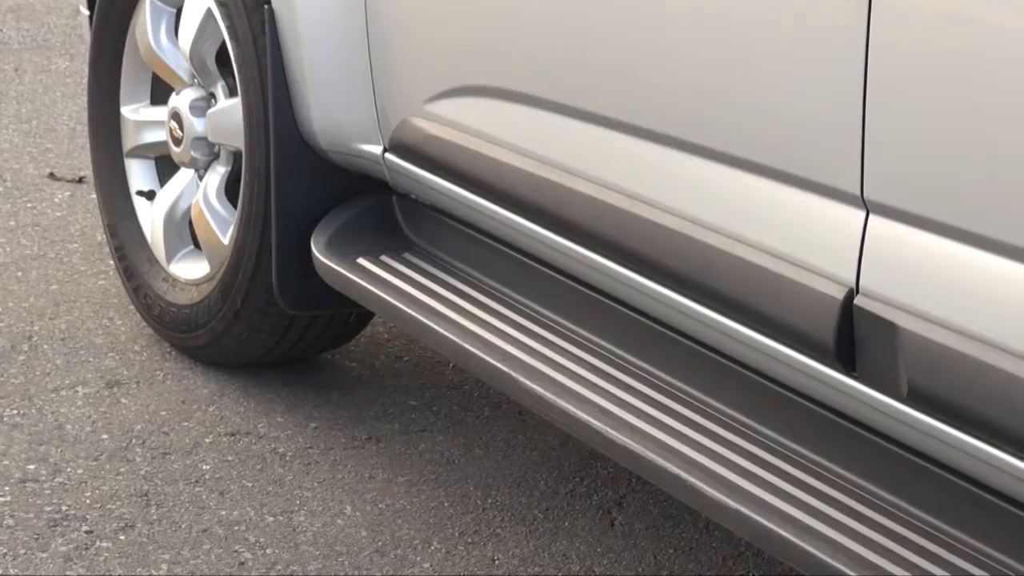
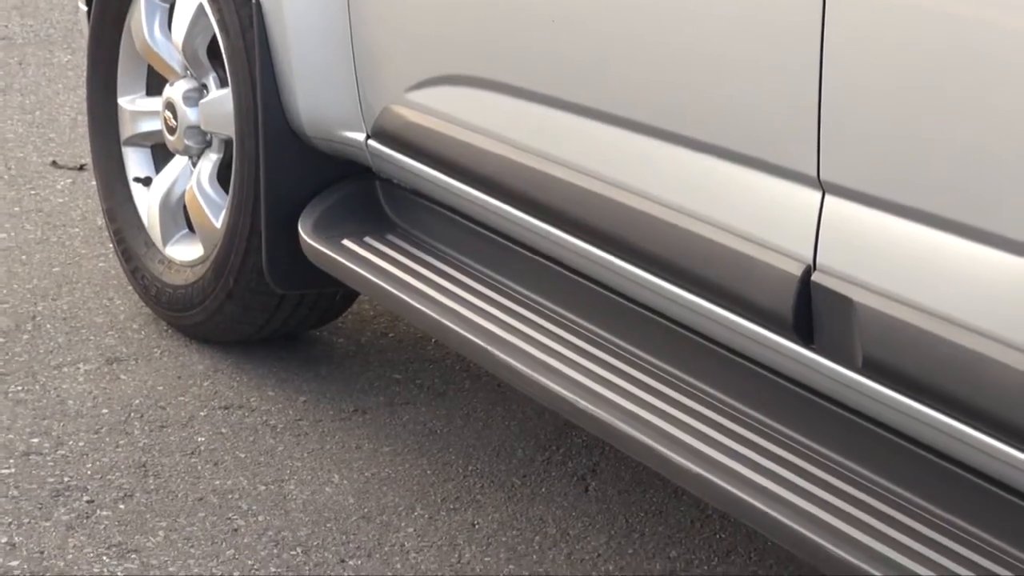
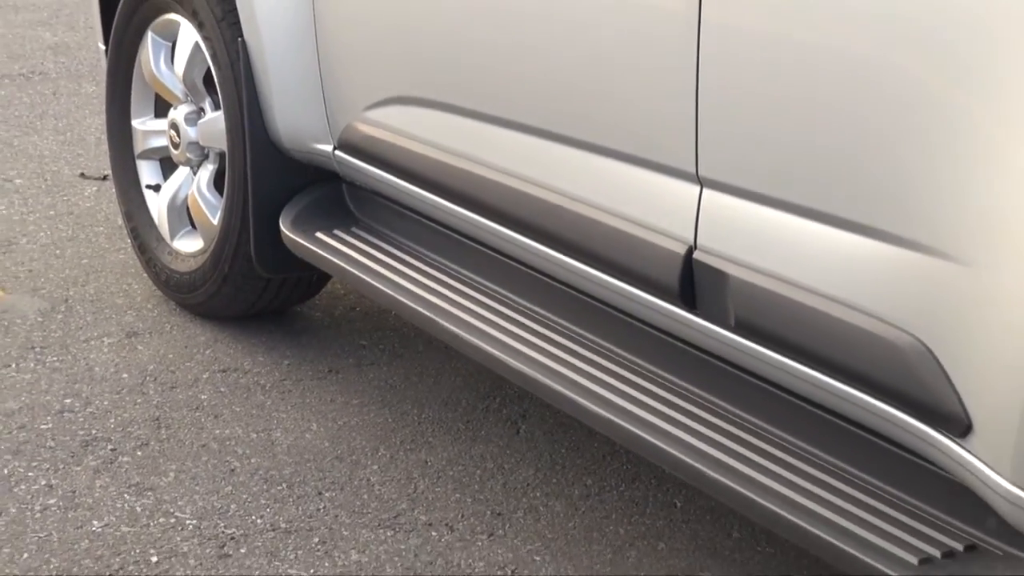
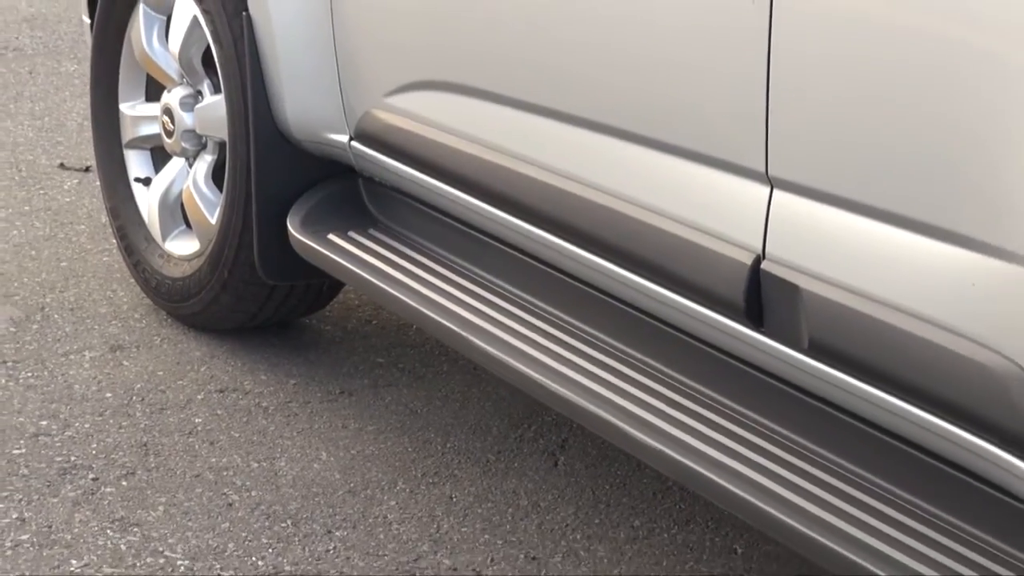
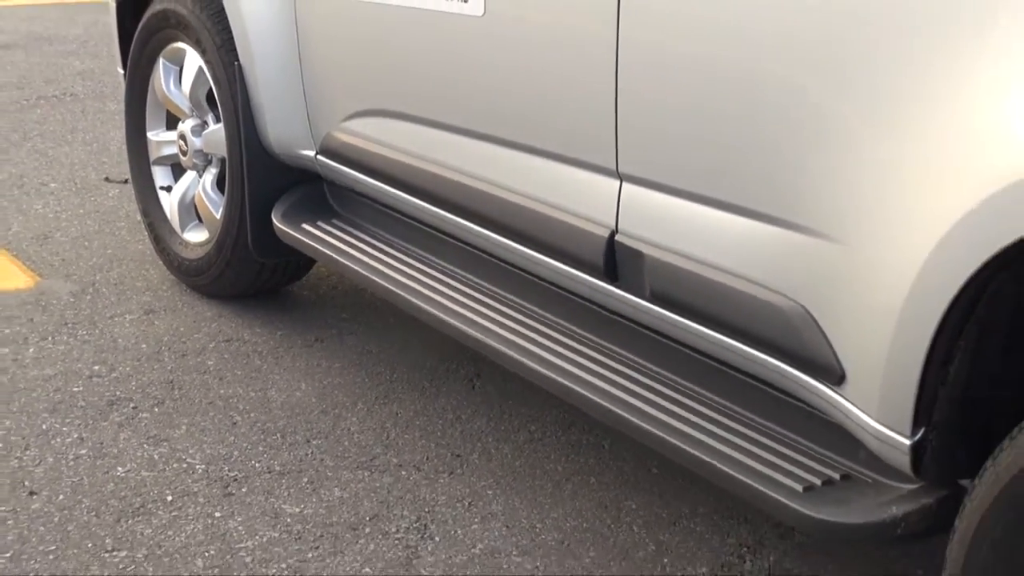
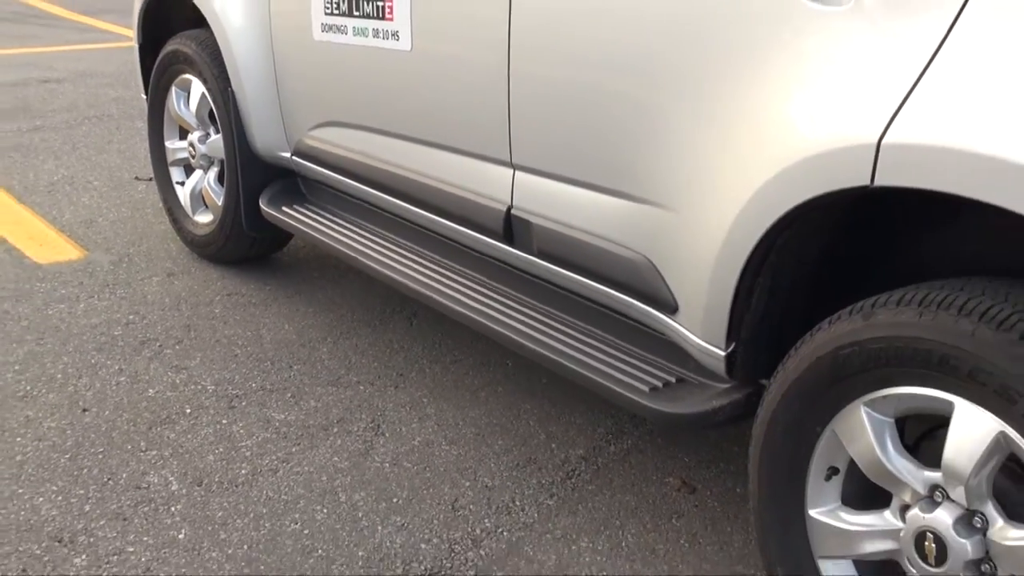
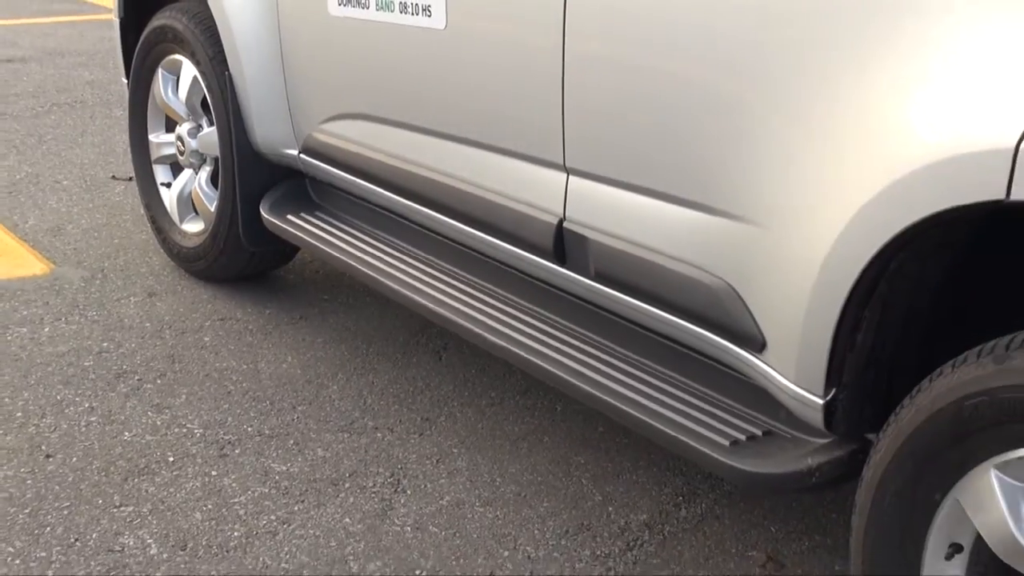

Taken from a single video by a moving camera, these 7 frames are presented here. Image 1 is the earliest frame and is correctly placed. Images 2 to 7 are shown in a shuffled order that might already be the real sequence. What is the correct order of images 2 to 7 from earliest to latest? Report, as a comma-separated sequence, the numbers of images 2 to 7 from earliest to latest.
2, 4, 3, 5, 7, 6
